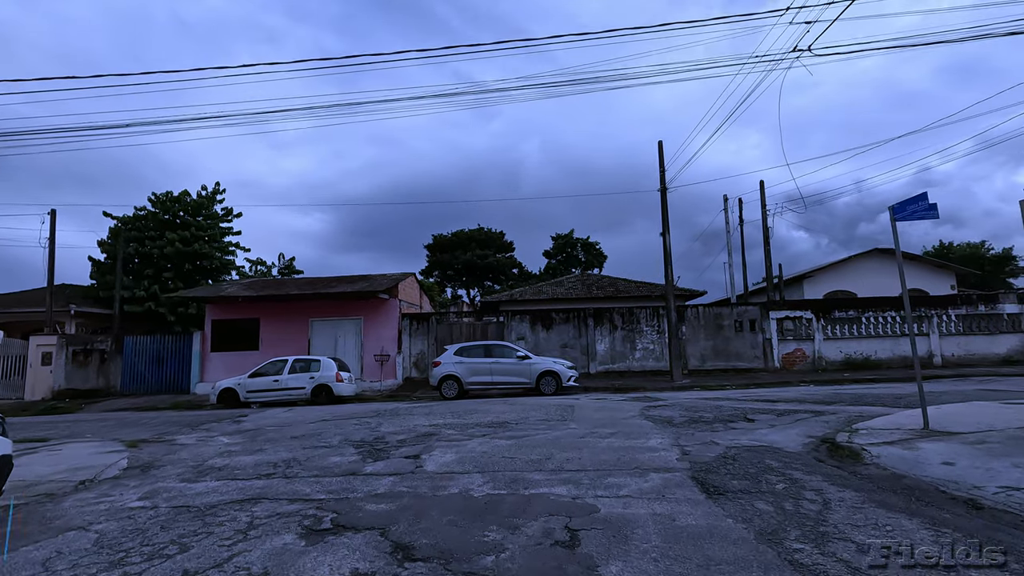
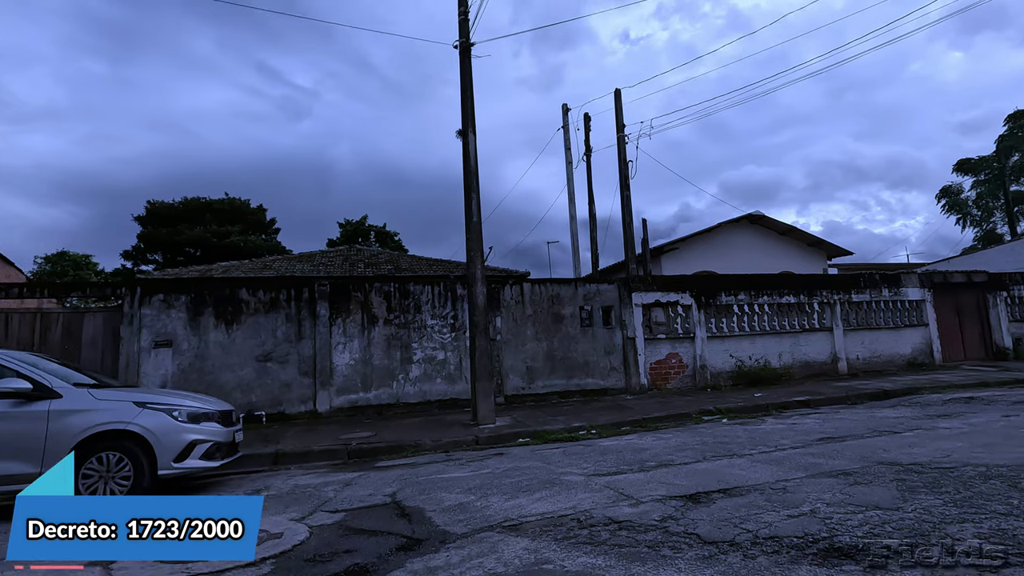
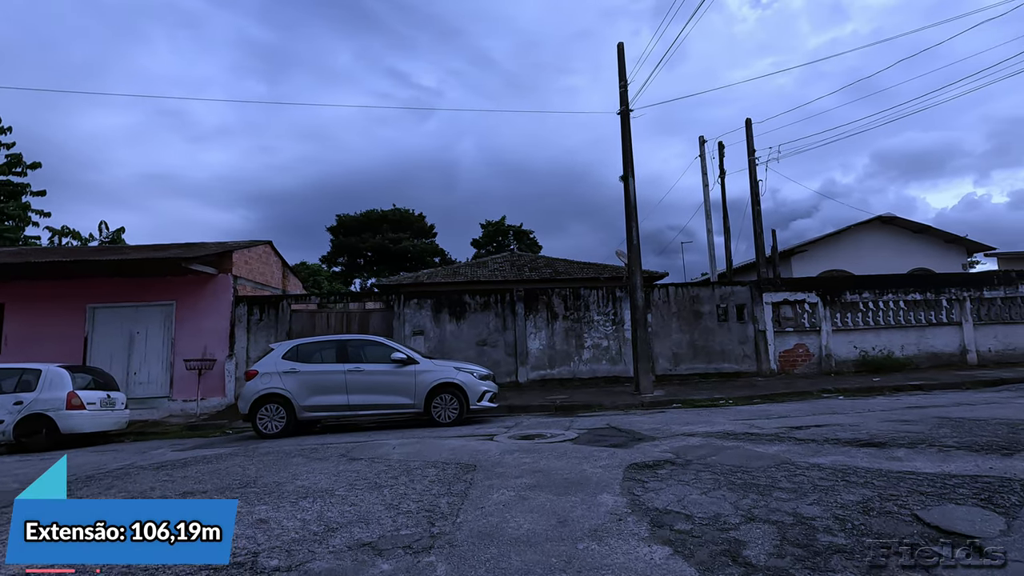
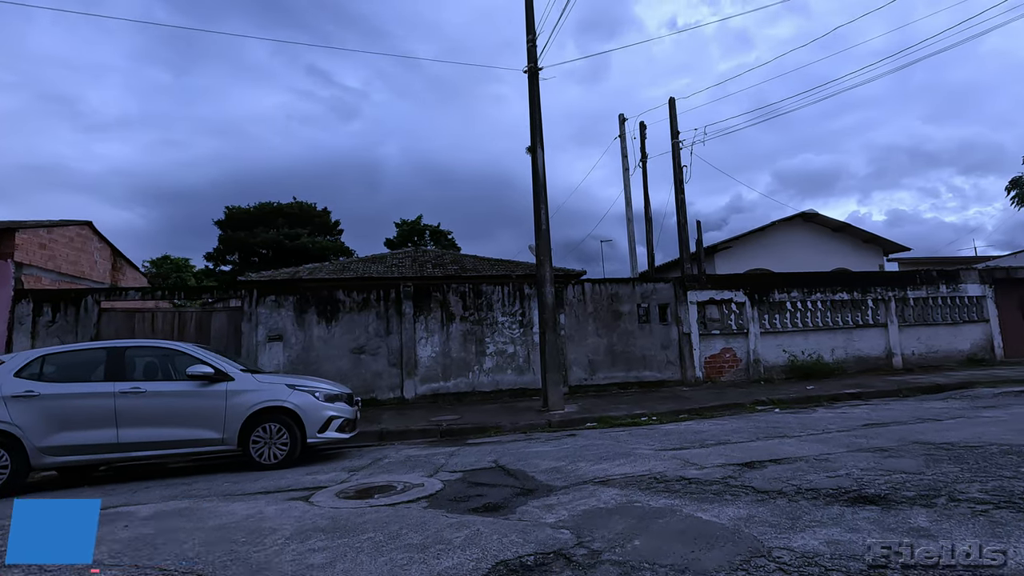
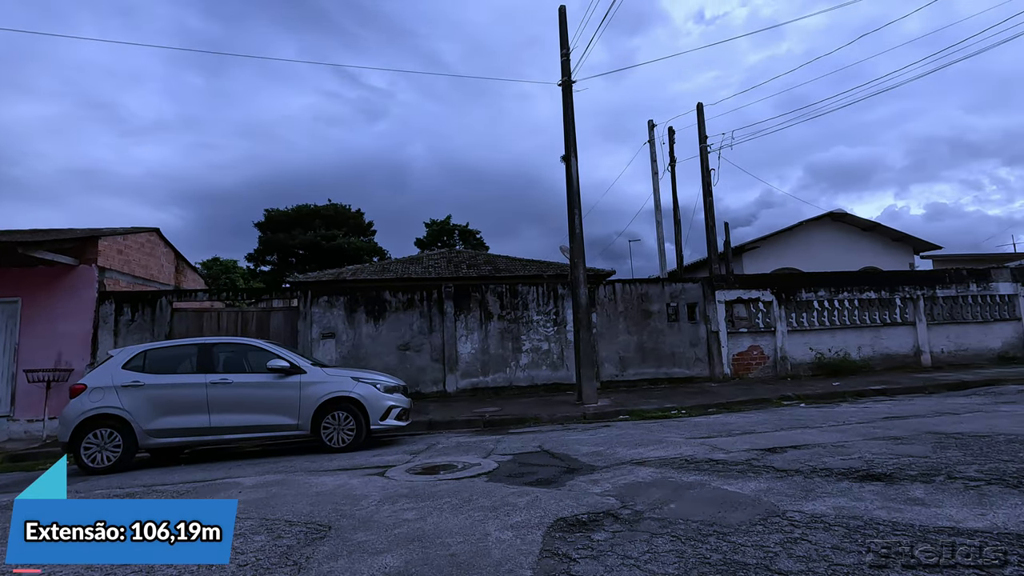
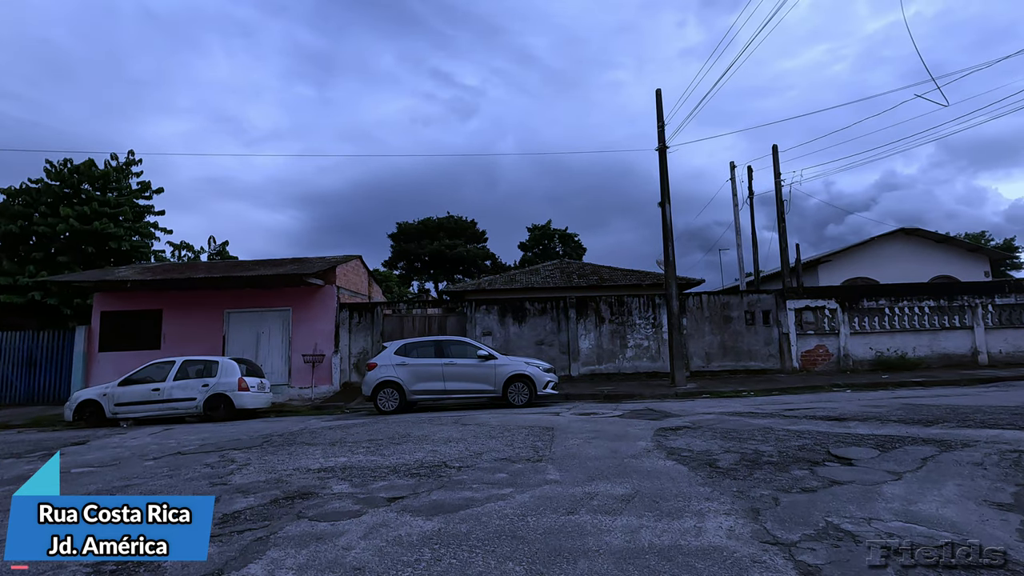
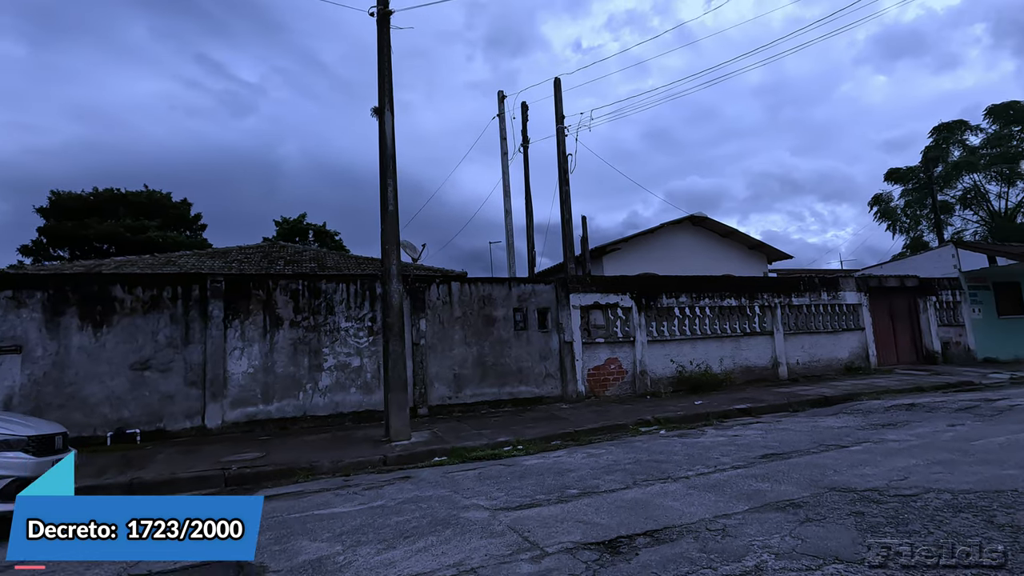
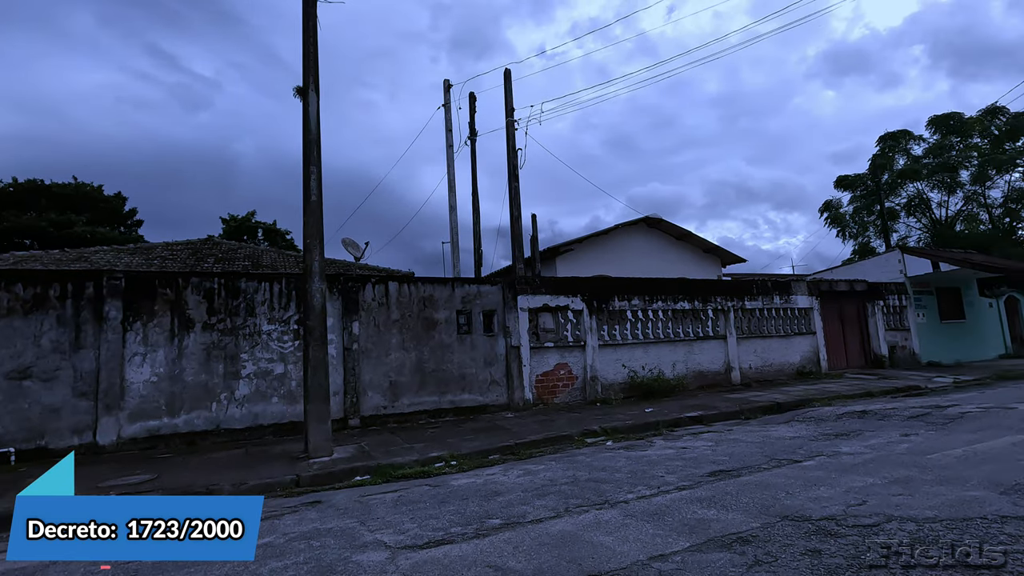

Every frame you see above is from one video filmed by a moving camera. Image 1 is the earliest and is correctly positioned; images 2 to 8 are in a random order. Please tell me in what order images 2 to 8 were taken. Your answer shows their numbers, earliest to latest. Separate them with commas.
6, 3, 5, 4, 2, 7, 8
